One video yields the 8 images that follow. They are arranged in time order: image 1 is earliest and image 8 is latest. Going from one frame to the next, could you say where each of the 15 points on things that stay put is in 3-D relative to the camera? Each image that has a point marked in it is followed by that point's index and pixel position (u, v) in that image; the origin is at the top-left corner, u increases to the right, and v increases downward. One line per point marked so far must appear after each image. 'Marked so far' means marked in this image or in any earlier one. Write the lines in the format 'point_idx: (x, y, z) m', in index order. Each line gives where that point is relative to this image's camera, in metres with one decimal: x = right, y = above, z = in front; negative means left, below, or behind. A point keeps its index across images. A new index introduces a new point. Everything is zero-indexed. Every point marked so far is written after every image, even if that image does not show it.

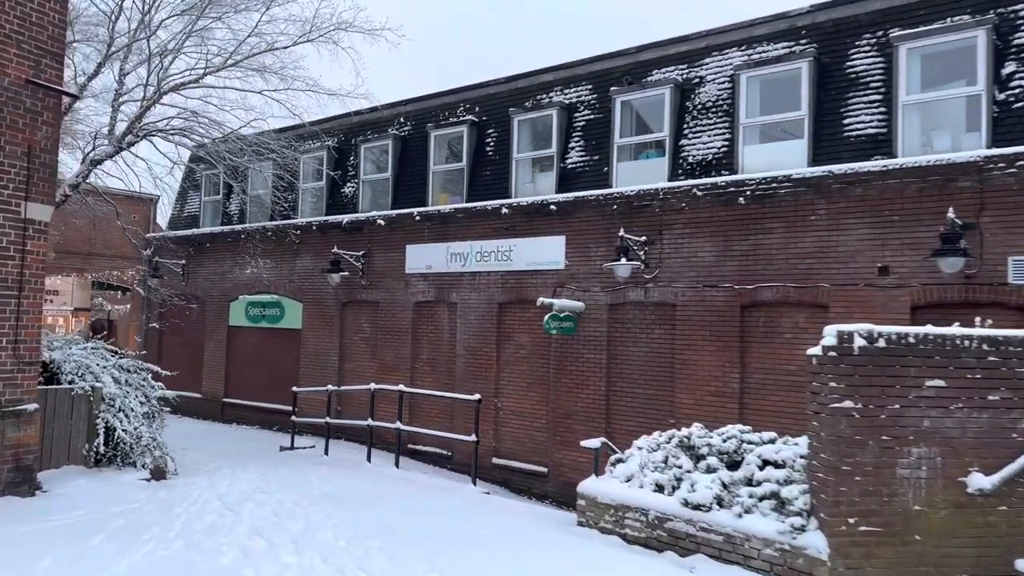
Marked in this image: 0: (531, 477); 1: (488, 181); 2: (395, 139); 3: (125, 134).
0: (+0.3, -2.9, +11.1) m
1: (-0.4, +1.8, +12.3) m
2: (-2.2, +2.8, +13.8) m
3: (-5.8, +2.3, +11.0) m
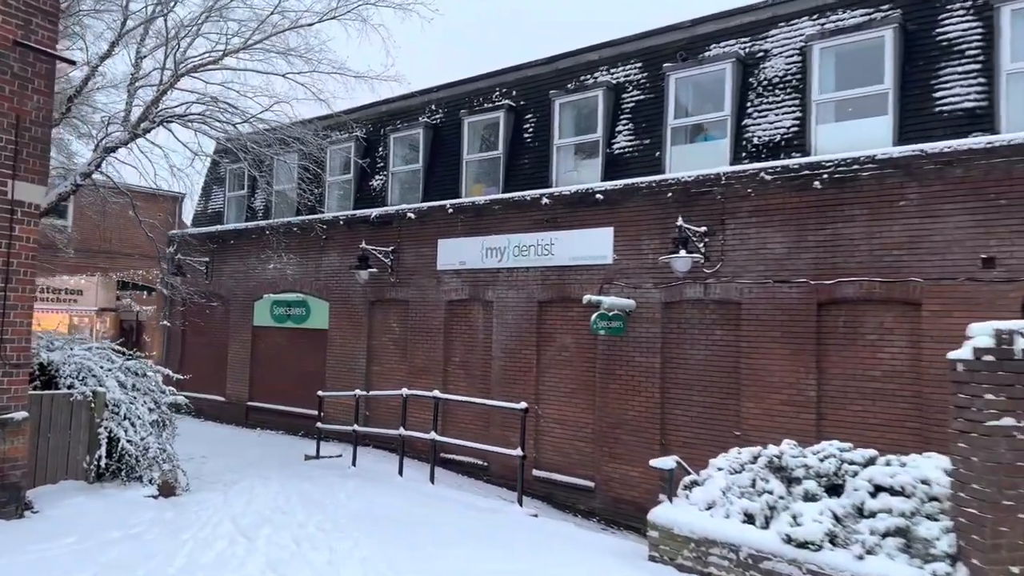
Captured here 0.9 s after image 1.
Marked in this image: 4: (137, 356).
0: (+0.9, -2.8, +10.1) m
1: (+0.2, +1.8, +11.4) m
2: (-1.5, +2.8, +13.0) m
3: (-5.2, +2.3, +10.3) m
4: (-3.9, -0.7, +7.6) m
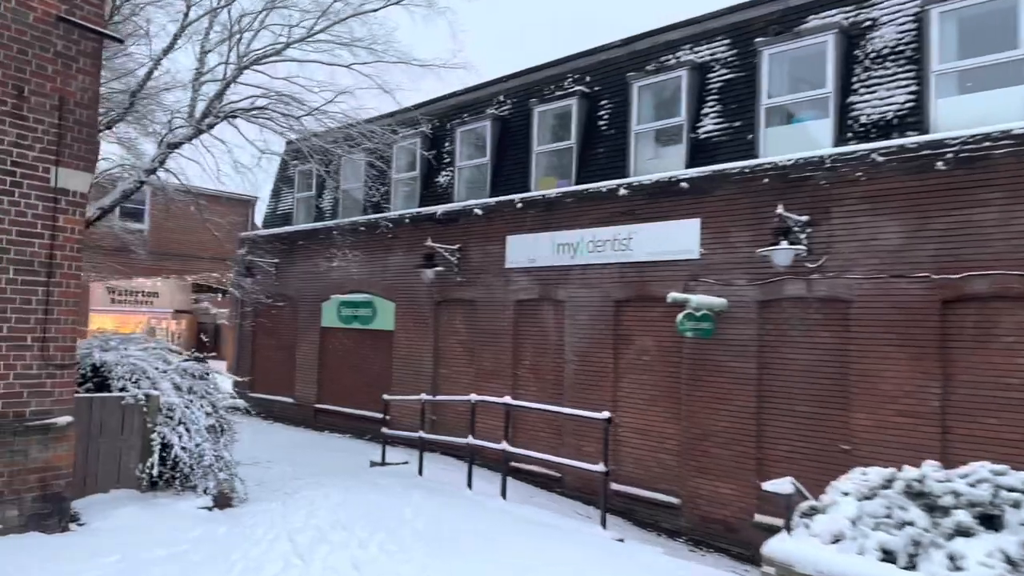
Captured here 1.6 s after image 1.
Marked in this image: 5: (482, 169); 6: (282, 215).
0: (+1.8, -2.8, +9.3) m
1: (+1.3, +1.9, +10.6) m
2: (-0.3, +2.9, +12.4) m
3: (-4.2, +2.4, +10.0) m
4: (-3.1, -0.7, +7.2) m
5: (-0.5, +2.0, +12.5) m
6: (-5.2, +1.7, +16.9) m
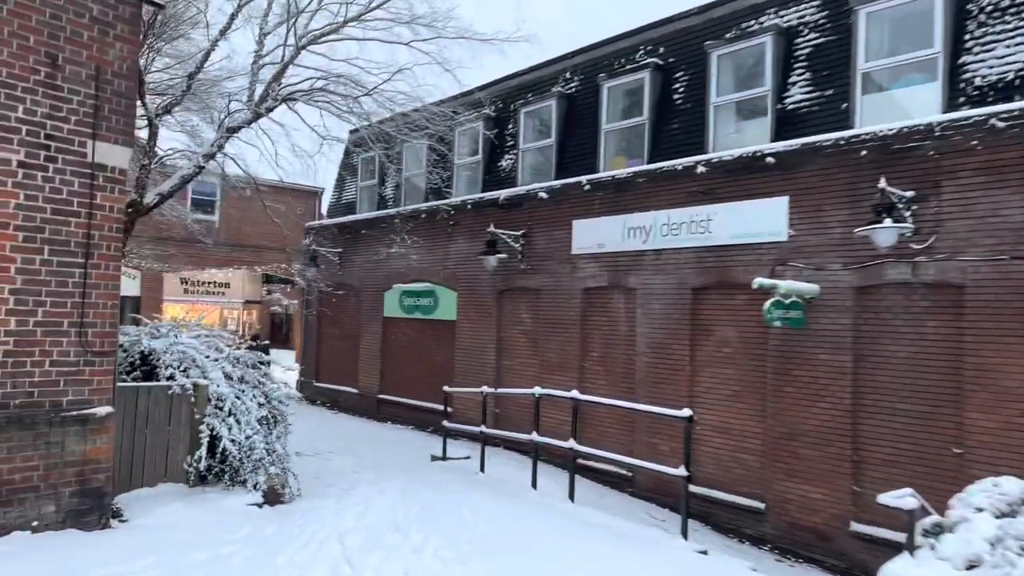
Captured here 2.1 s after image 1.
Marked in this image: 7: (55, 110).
0: (+2.6, -2.6, +8.6) m
1: (+2.2, +2.1, +9.9) m
2: (+0.8, +3.1, +11.7) m
3: (-3.3, +2.5, +9.8) m
4: (-2.5, -0.6, +6.9) m
5: (+0.6, +2.2, +11.9) m
6: (-3.7, +1.9, +16.7) m
7: (-2.8, +1.1, +4.5) m
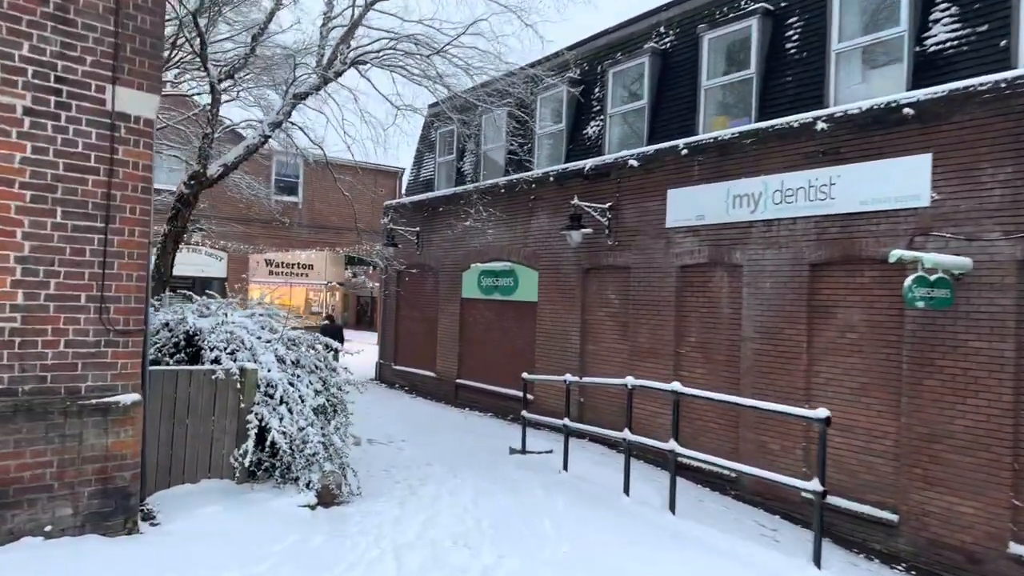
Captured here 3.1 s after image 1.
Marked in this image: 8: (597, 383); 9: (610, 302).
0: (+3.5, -2.4, +7.4) m
1: (+3.2, +2.3, +8.6) m
2: (+2.0, +3.4, +10.6) m
3: (-2.3, +2.8, +9.1) m
4: (-1.8, -0.3, +6.2) m
5: (+1.9, +2.5, +10.8) m
6: (-1.9, +2.3, +16.0) m
7: (-2.3, +1.3, +3.9) m
8: (+0.9, -1.0, +7.6) m
9: (+1.4, -0.2, +10.7) m
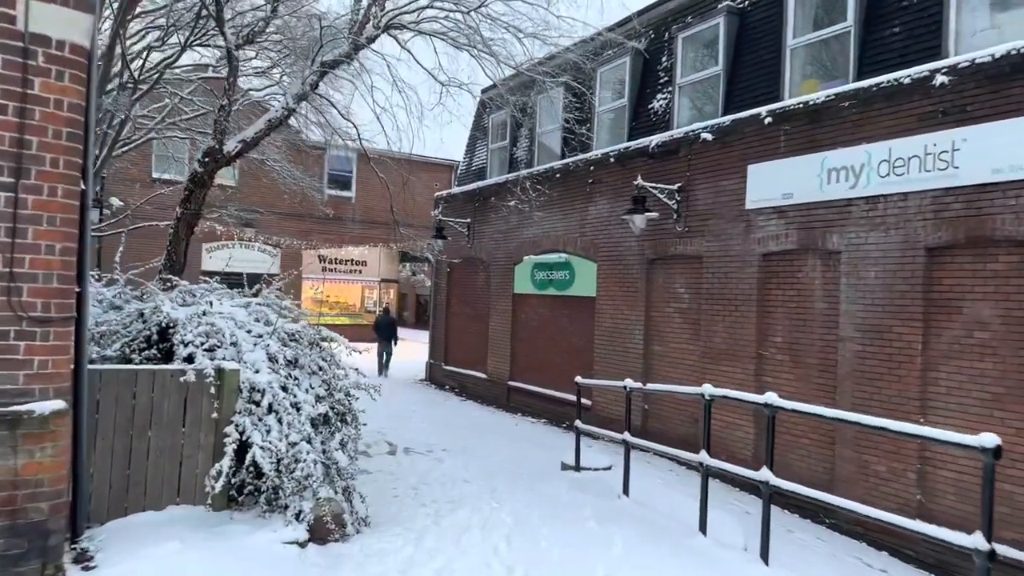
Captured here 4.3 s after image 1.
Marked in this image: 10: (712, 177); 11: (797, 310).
0: (+3.9, -2.3, +5.9) m
1: (+3.8, +2.4, +7.2) m
2: (+2.7, +3.5, +9.3) m
3: (-1.7, +2.9, +8.2) m
4: (-1.4, -0.2, +5.3) m
5: (+2.6, +2.6, +9.5) m
6: (-0.7, +2.4, +15.0) m
7: (-2.2, +1.4, +3.0) m
8: (+1.3, -0.9, +6.3) m
9: (+2.1, -0.1, +9.4) m
10: (+2.4, +1.3, +8.9) m
11: (+3.0, -0.2, +7.9) m
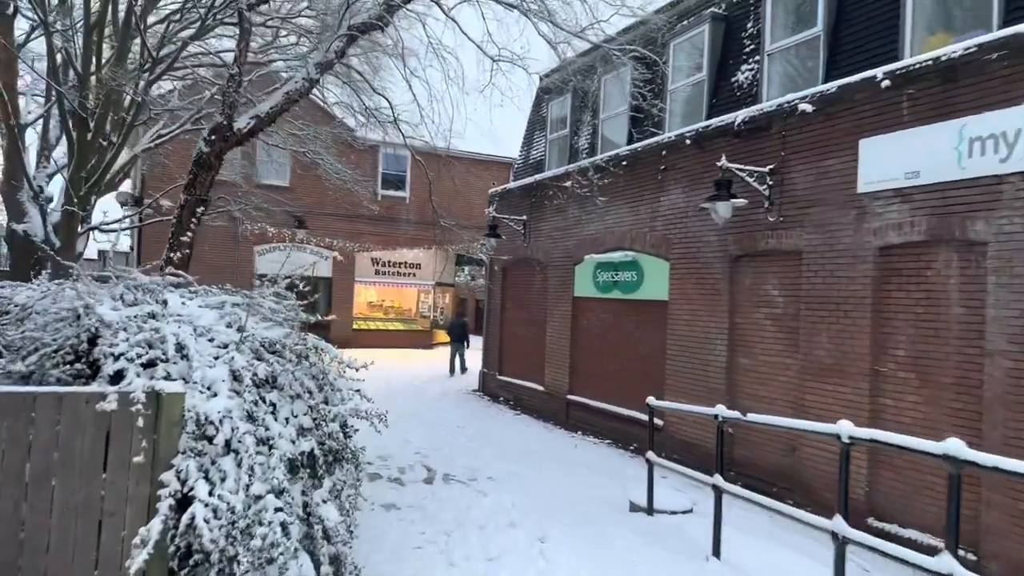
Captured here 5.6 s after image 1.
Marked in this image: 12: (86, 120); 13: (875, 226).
0: (+4.3, -2.3, +4.3) m
1: (+4.2, +2.4, +5.6) m
2: (+3.4, +3.4, +7.8) m
3: (-1.1, +2.9, +7.0) m
4: (-1.1, -0.2, +4.1) m
5: (+3.2, +2.6, +8.0) m
6: (+0.4, +2.4, +13.8) m
7: (-2.1, +1.4, +1.9) m
8: (+1.7, -0.9, +4.9) m
9: (+2.8, -0.1, +7.9) m
10: (+3.0, +1.3, +7.4) m
11: (+3.6, -0.2, +6.3) m
12: (-4.7, +1.9, +8.1) m
13: (+3.3, +0.6, +6.7) m
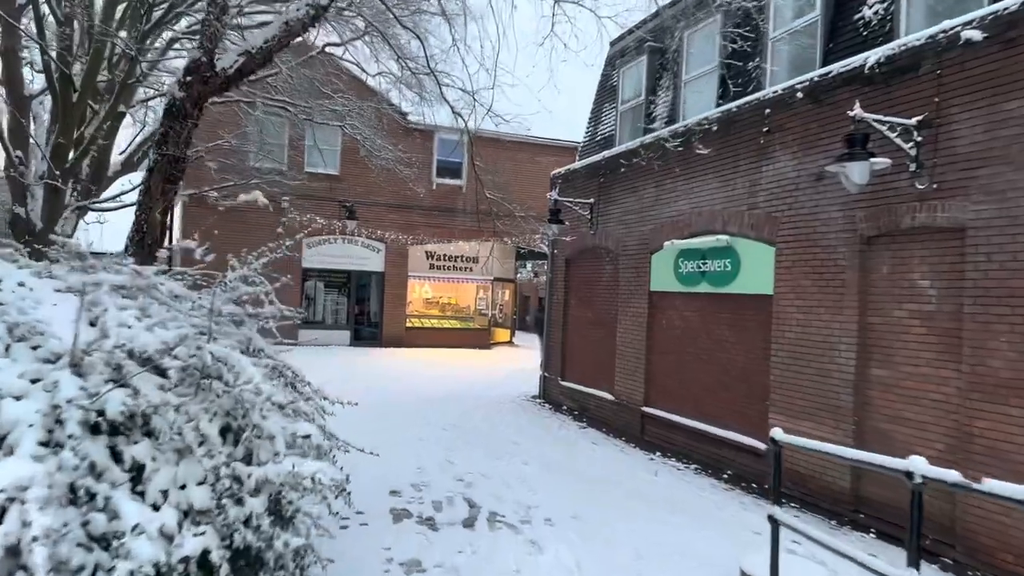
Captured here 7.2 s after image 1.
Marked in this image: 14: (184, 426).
0: (+4.5, -2.2, +2.3) m
1: (+4.6, +2.5, +3.6) m
2: (+3.9, +3.5, +5.8) m
3: (-0.6, +3.0, +5.5) m
4: (-0.9, -0.1, +2.6) m
5: (+3.8, +2.7, +6.1) m
6: (+1.5, +2.5, +12.1) m
7: (-2.1, +1.5, +0.5) m
8: (+2.0, -0.8, +3.2) m
9: (+3.3, 0.0, +6.0) m
10: (+3.5, +1.4, +5.5) m
11: (+4.0, -0.1, +4.4) m
12: (-4.1, +2.0, +6.9) m
13: (+3.7, +0.6, +4.8) m
14: (-0.8, -0.3, +2.1) m
